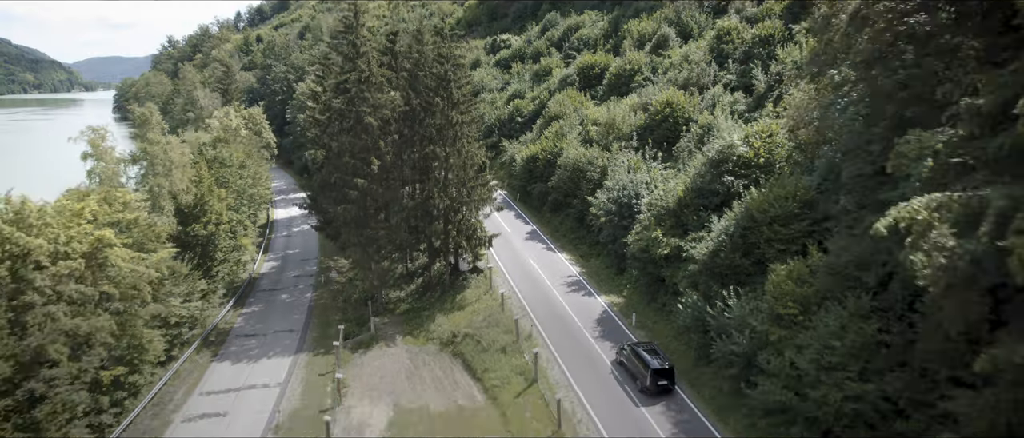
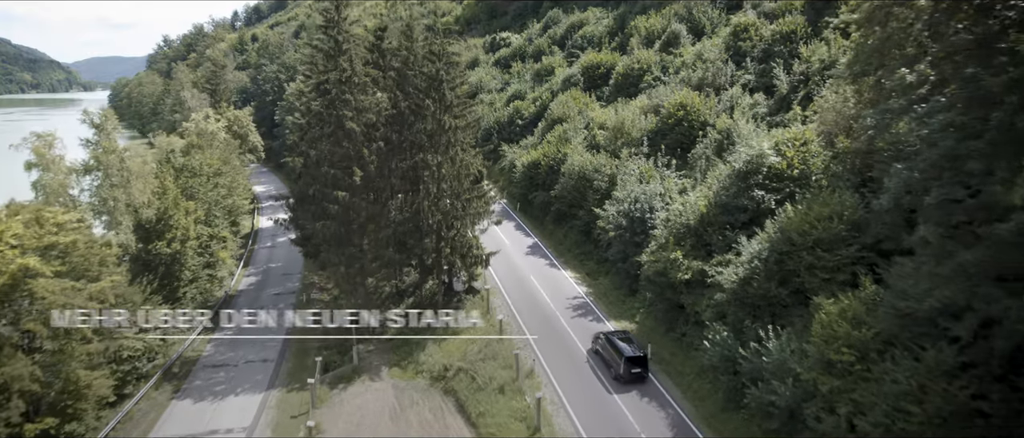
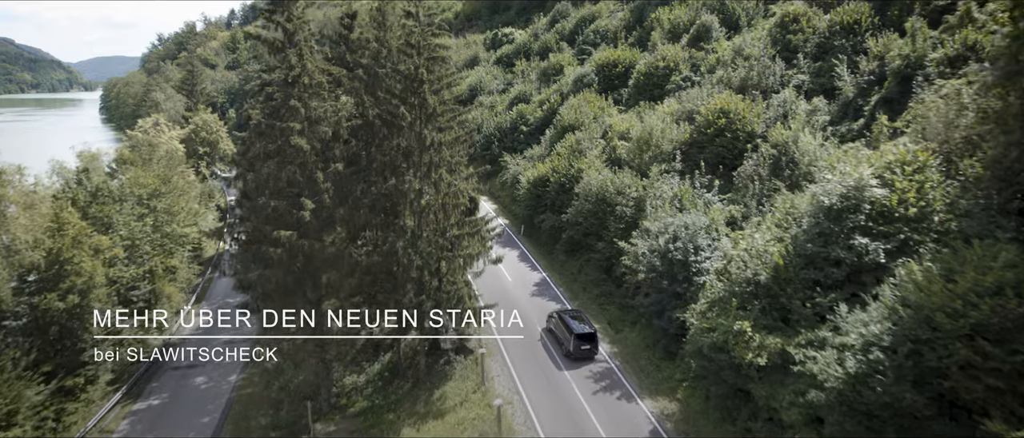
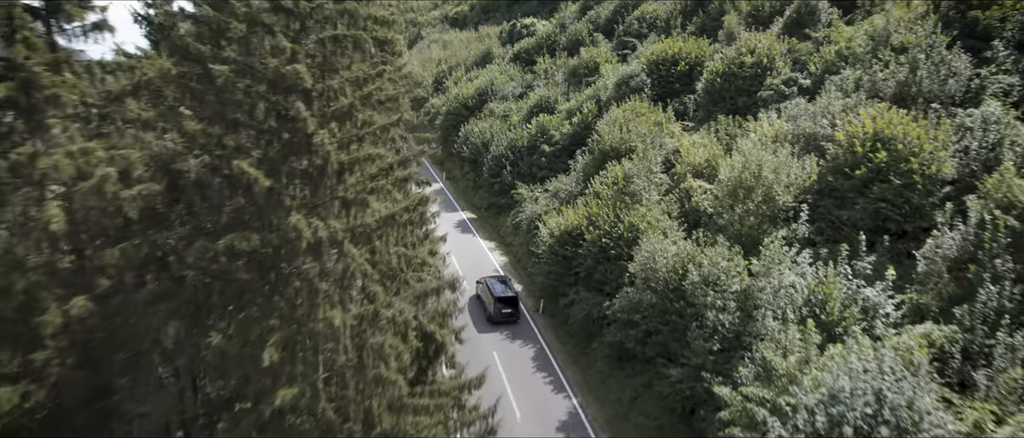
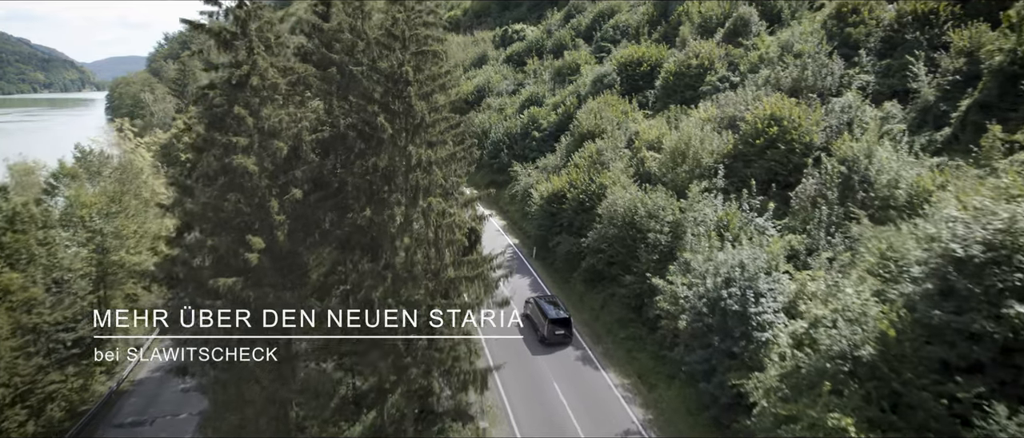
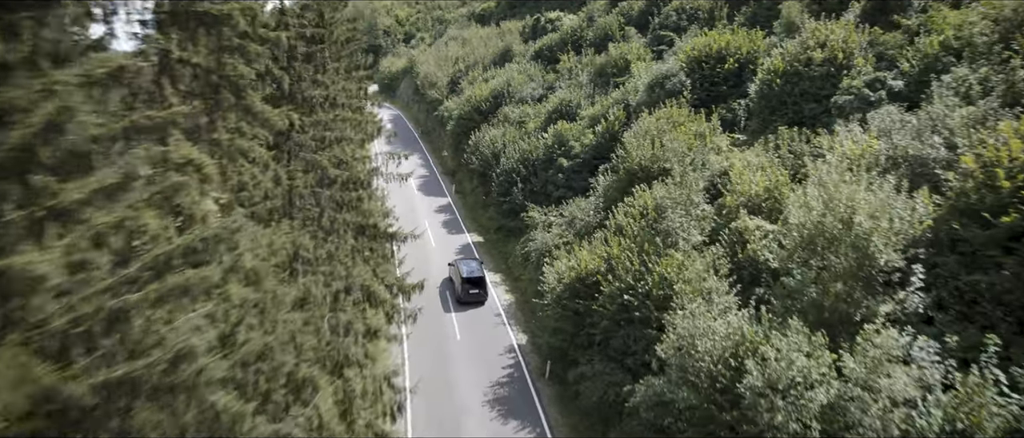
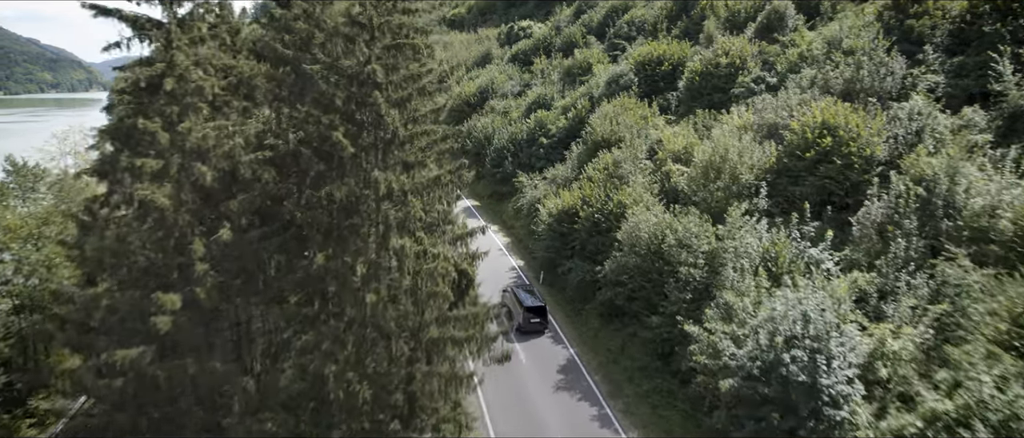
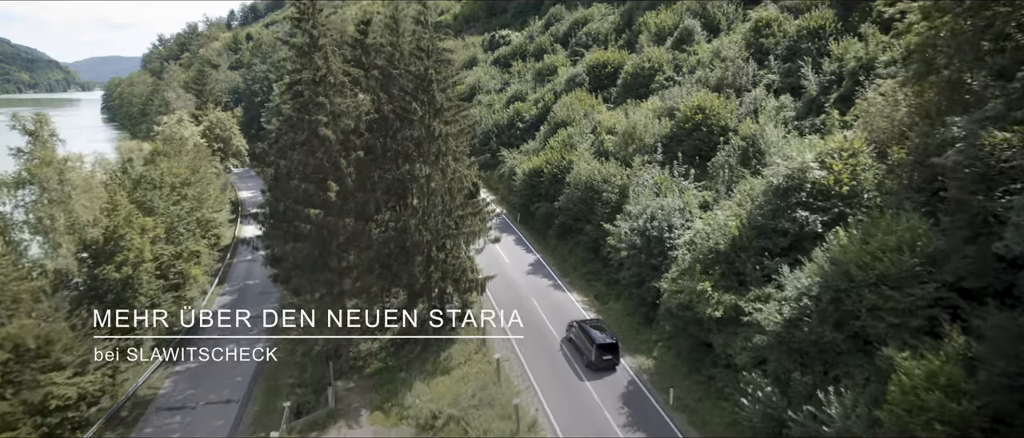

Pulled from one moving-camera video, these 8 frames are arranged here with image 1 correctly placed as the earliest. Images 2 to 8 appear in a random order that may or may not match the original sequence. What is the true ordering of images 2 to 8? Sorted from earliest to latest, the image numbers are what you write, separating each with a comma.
2, 8, 3, 5, 7, 4, 6
